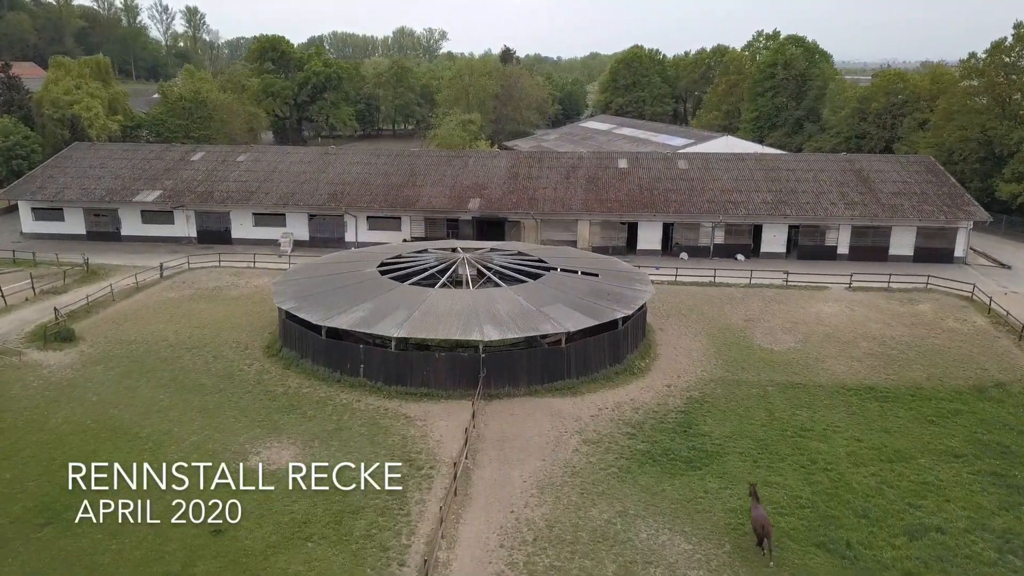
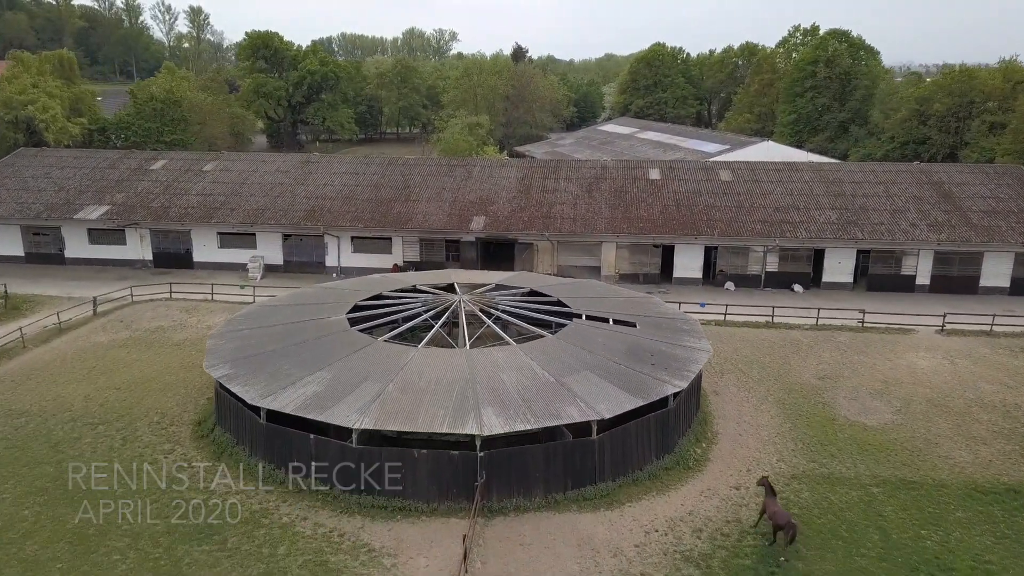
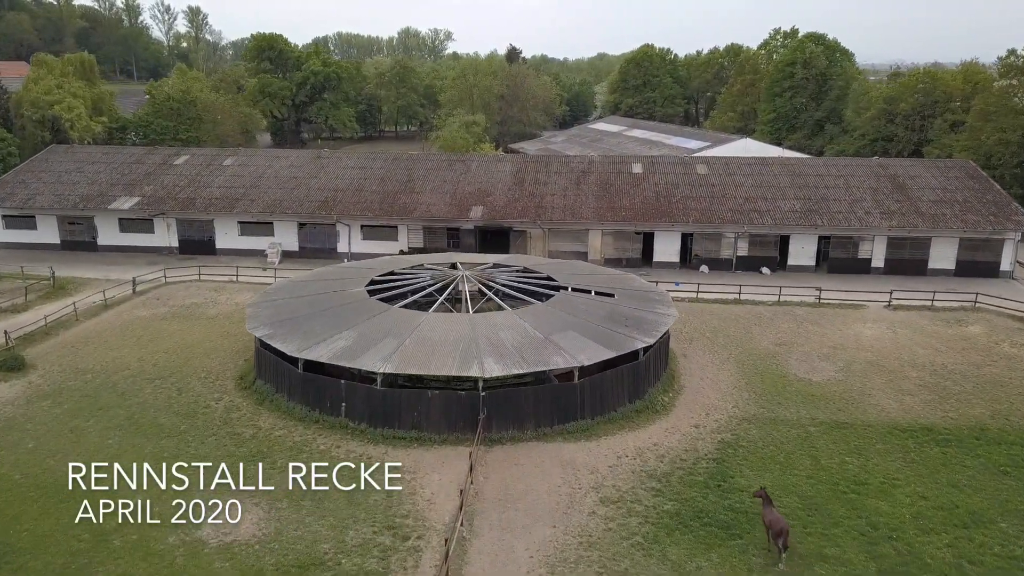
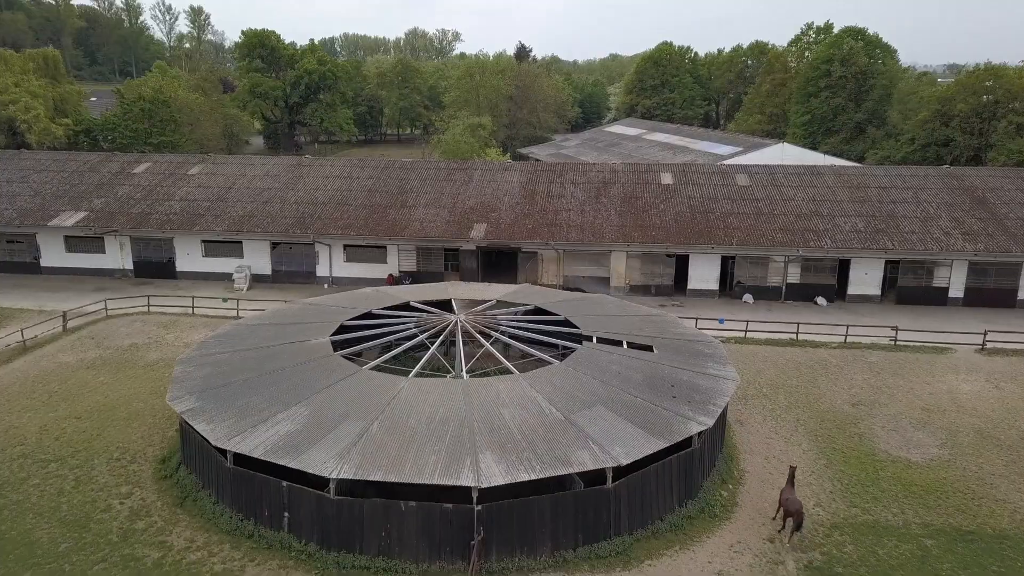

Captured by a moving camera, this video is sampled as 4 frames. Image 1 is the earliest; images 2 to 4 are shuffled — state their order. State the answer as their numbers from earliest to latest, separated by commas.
3, 2, 4
